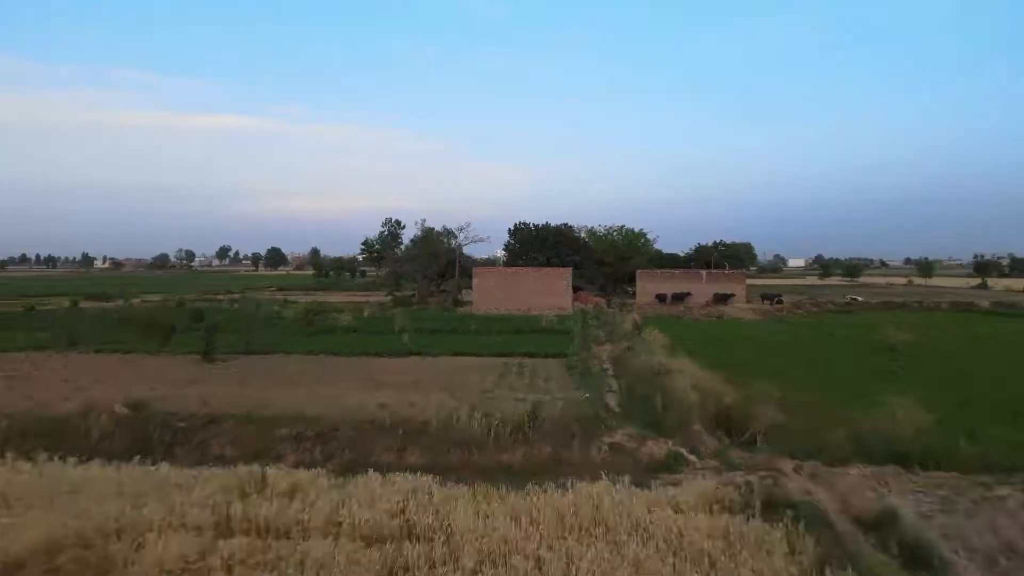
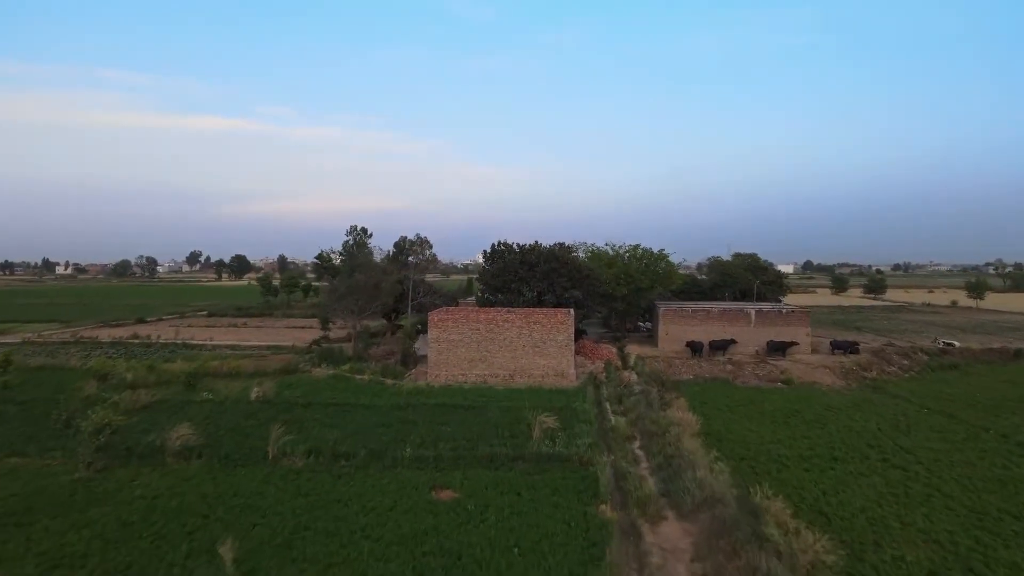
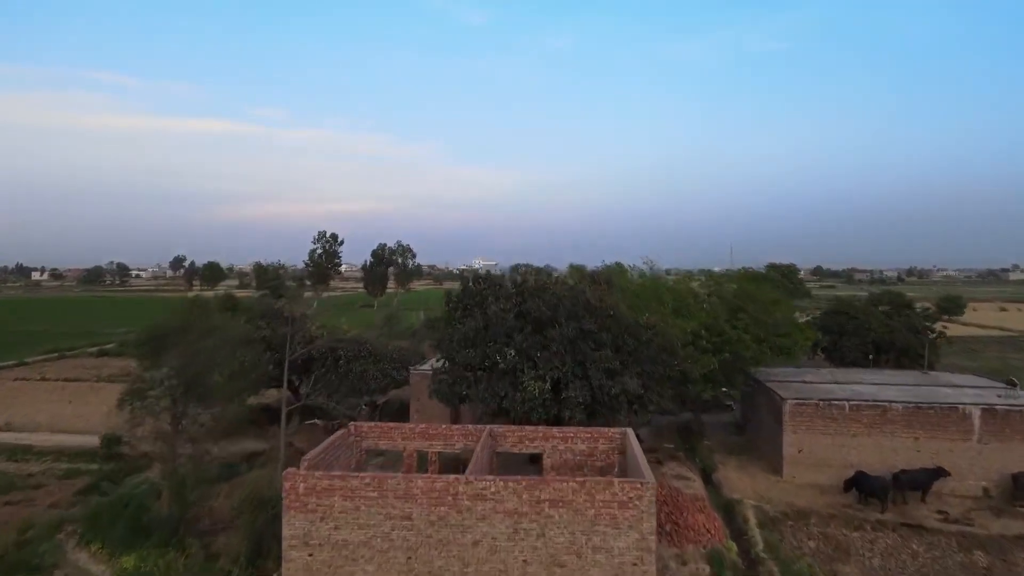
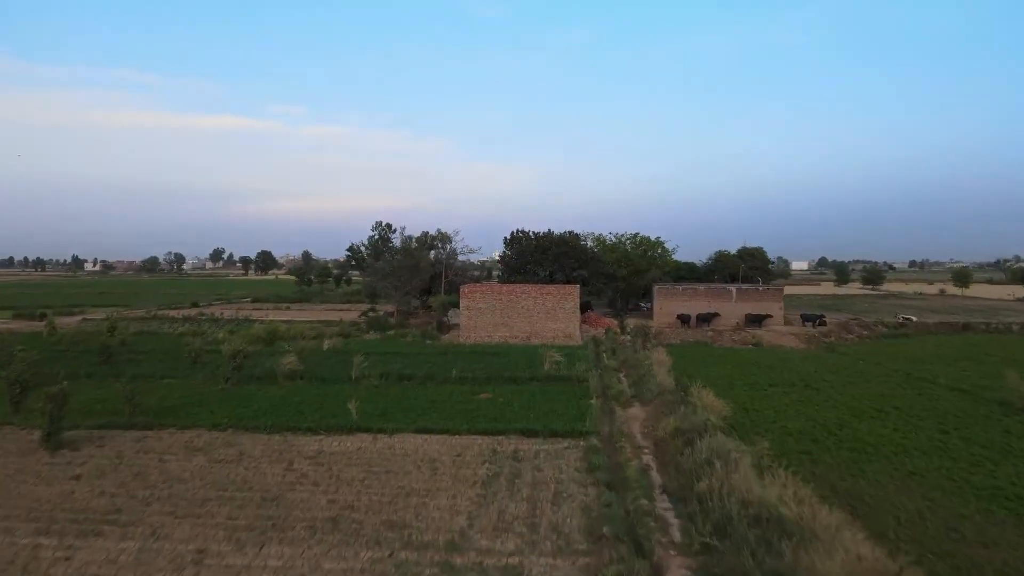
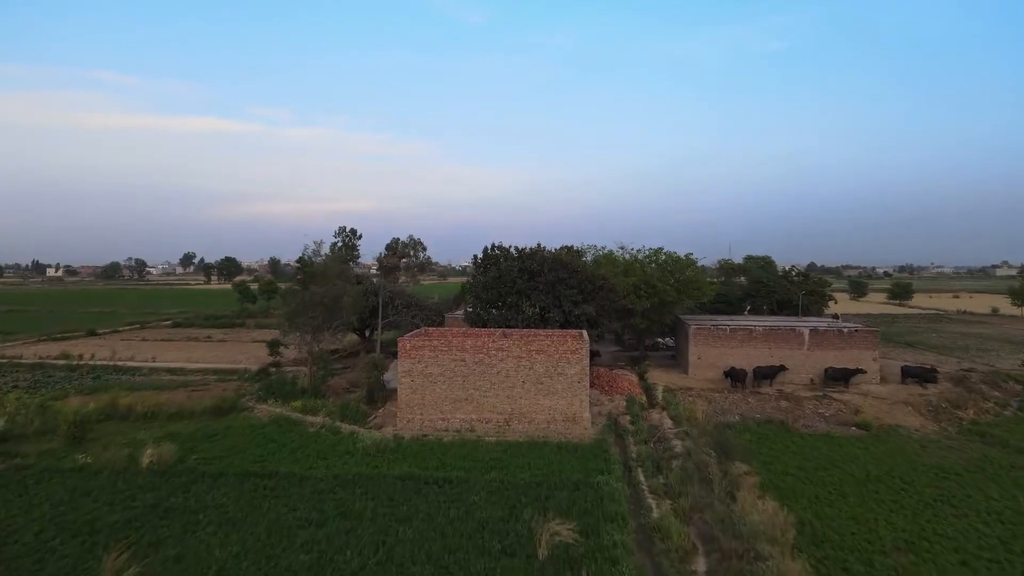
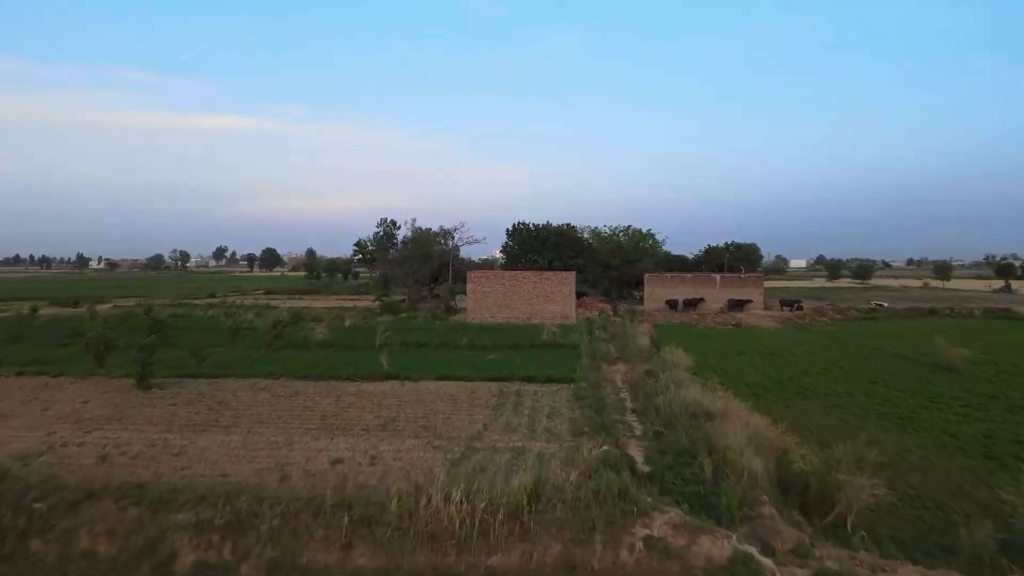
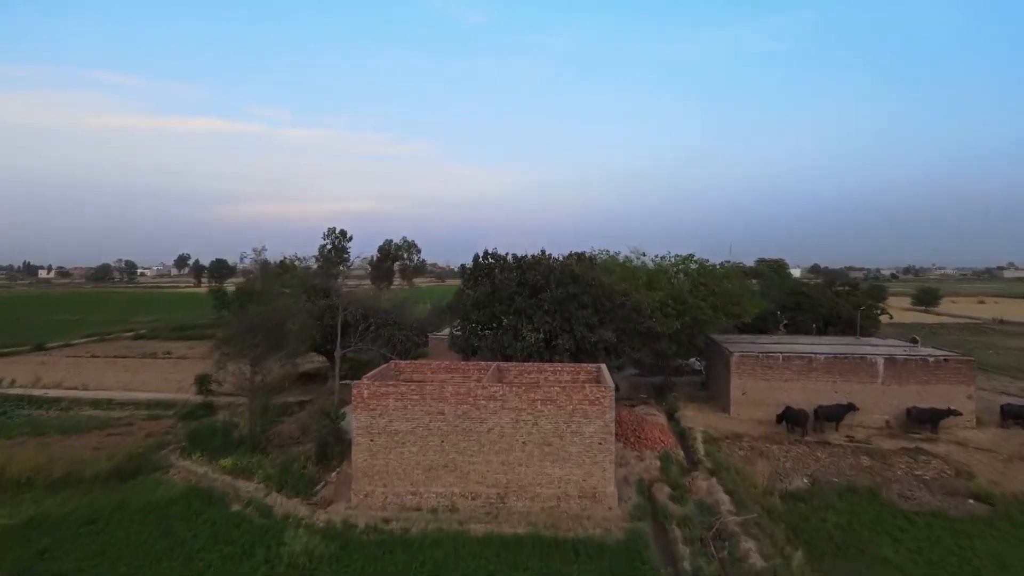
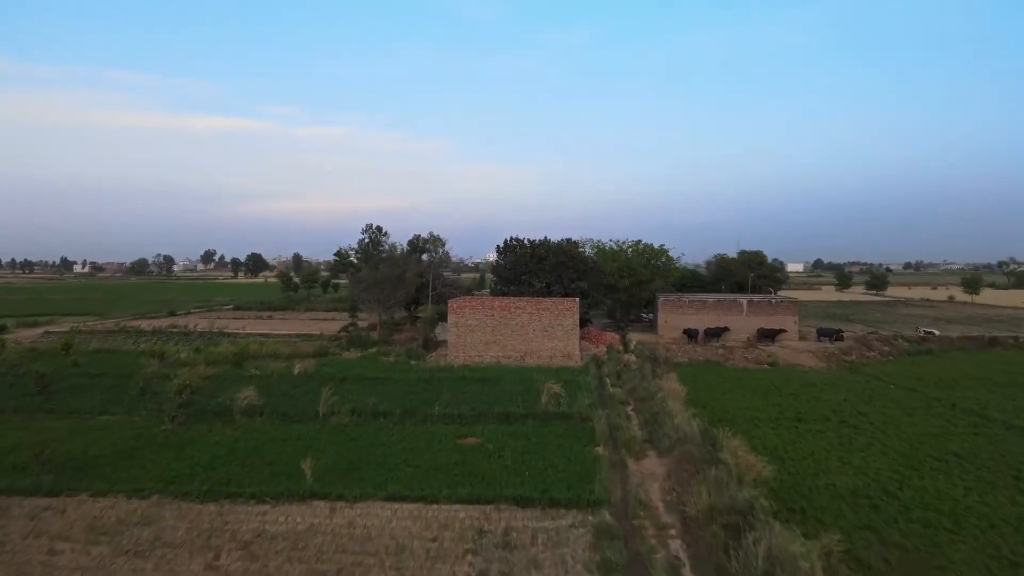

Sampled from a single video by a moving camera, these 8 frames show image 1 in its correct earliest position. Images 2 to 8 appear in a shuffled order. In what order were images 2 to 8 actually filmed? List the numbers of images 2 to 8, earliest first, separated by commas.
6, 4, 8, 2, 5, 7, 3
